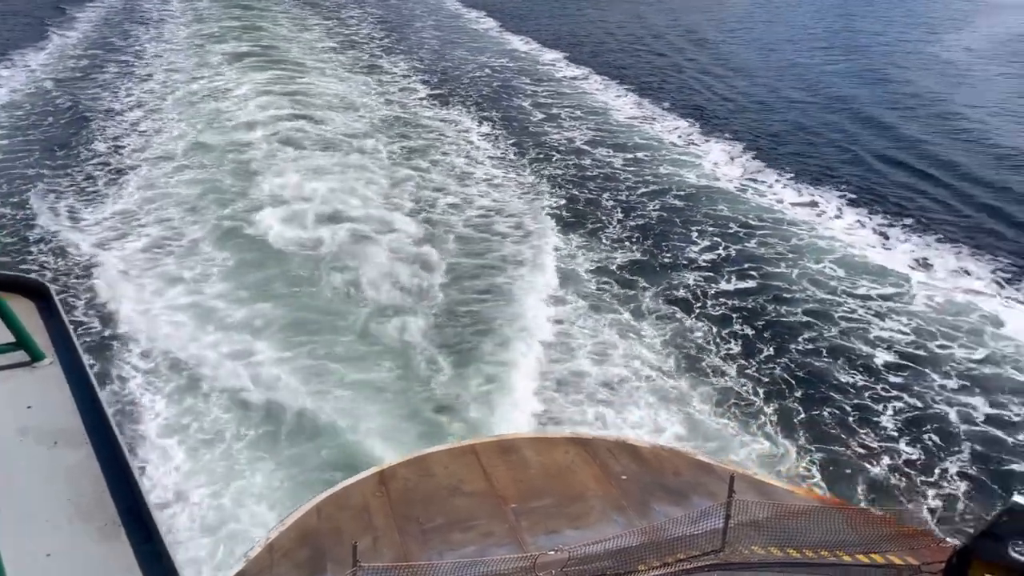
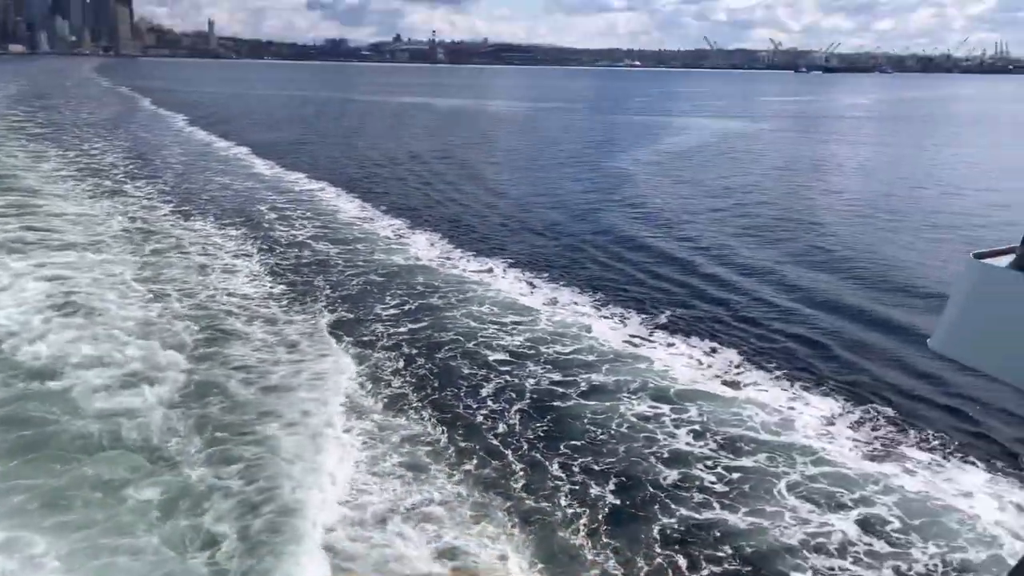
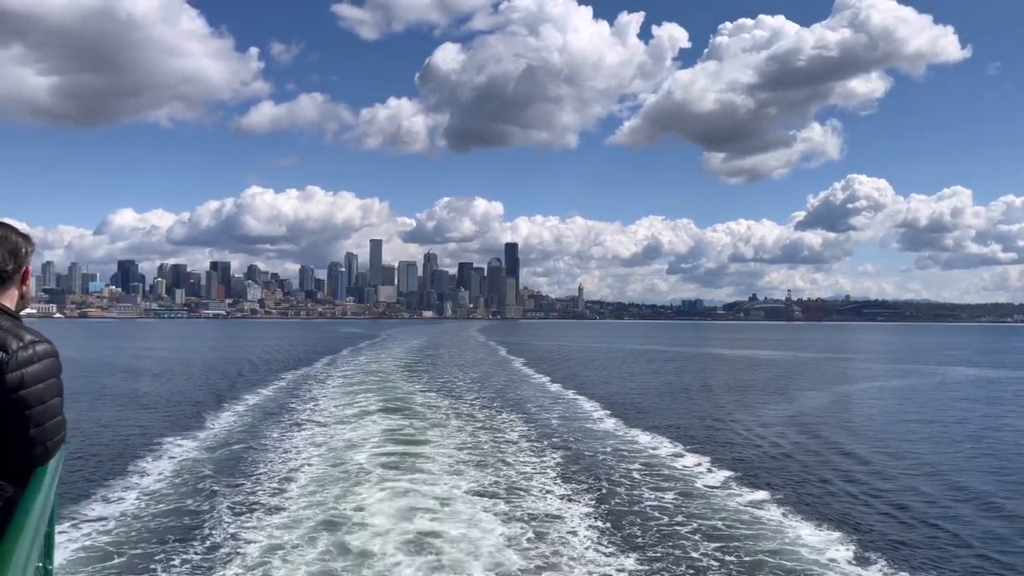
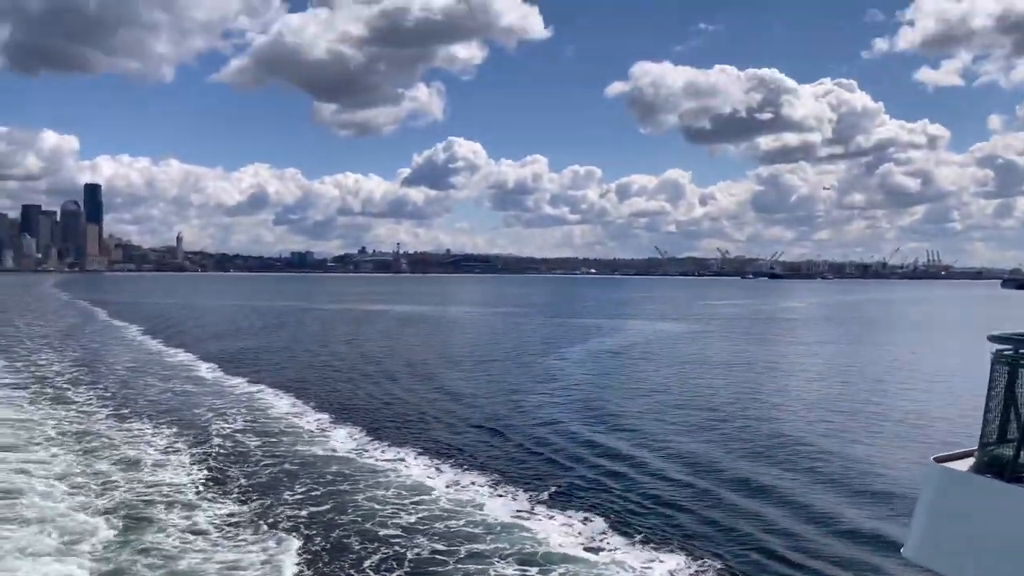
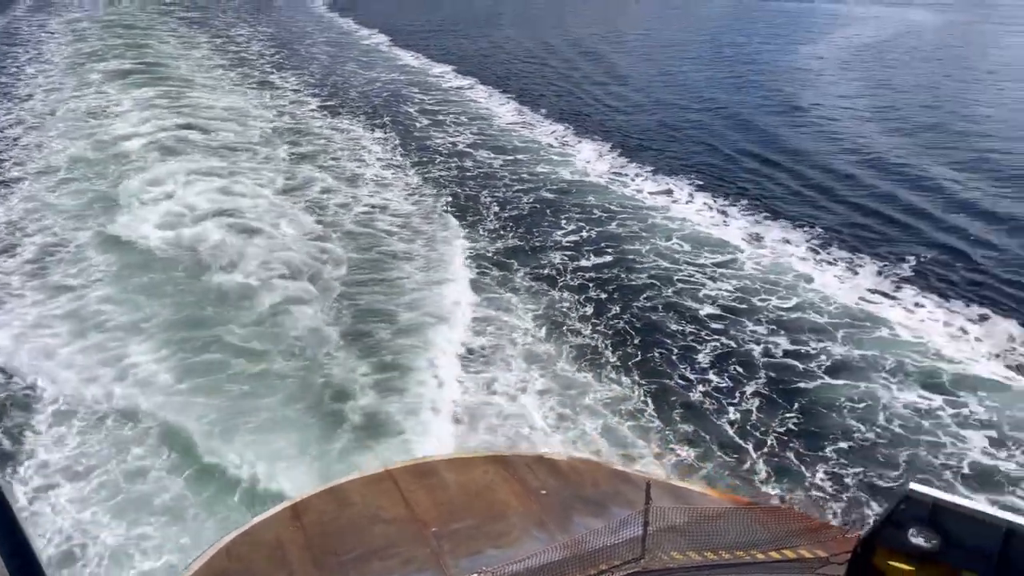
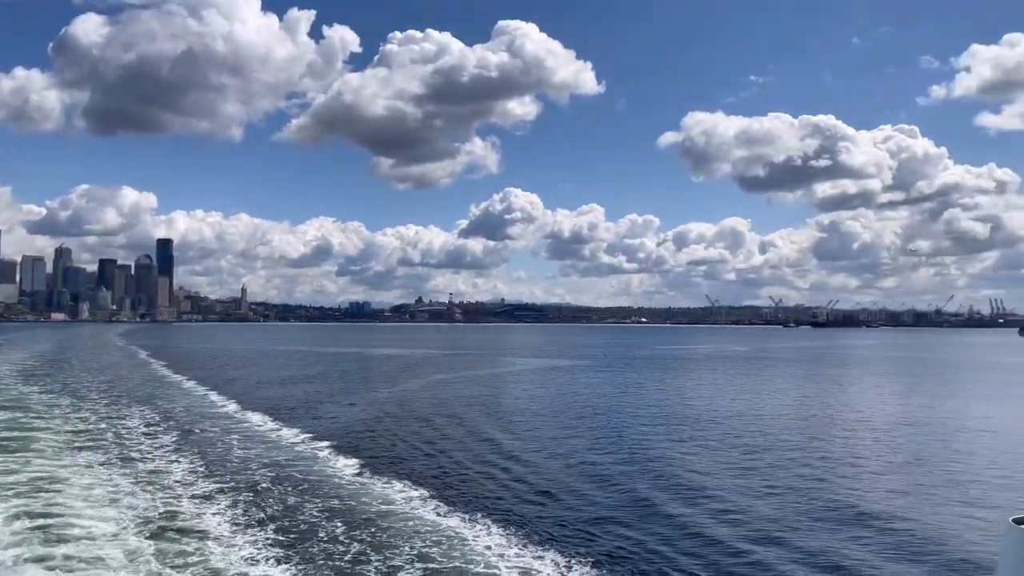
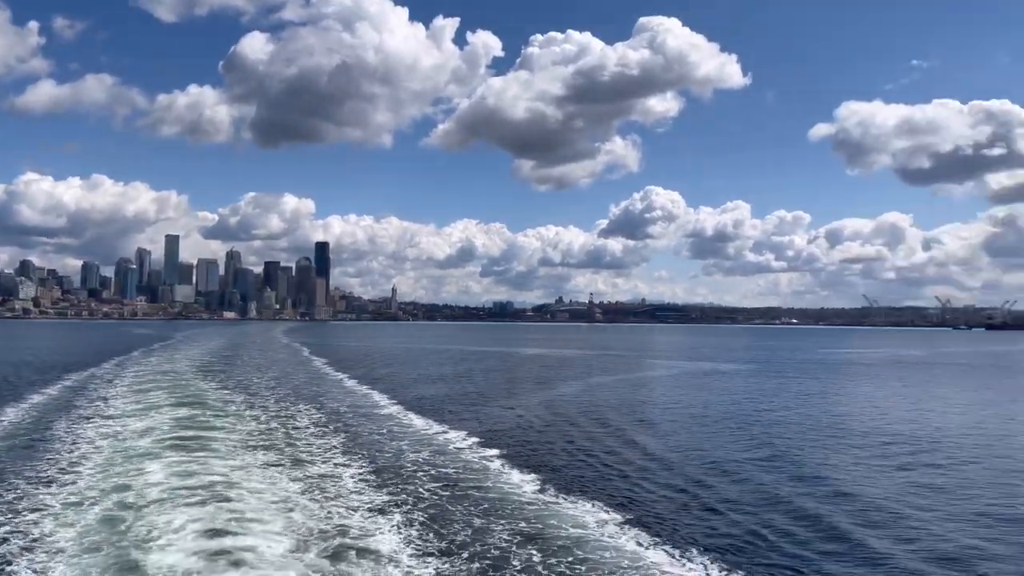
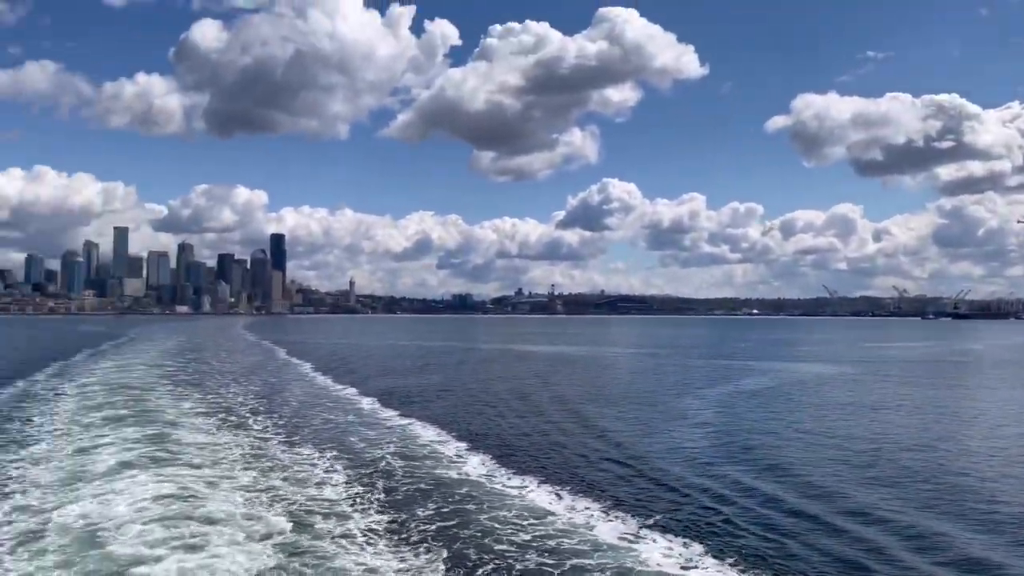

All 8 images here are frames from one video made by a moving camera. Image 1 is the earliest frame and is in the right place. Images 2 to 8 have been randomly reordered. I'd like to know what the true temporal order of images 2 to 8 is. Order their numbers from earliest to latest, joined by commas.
5, 2, 4, 8, 3, 7, 6
